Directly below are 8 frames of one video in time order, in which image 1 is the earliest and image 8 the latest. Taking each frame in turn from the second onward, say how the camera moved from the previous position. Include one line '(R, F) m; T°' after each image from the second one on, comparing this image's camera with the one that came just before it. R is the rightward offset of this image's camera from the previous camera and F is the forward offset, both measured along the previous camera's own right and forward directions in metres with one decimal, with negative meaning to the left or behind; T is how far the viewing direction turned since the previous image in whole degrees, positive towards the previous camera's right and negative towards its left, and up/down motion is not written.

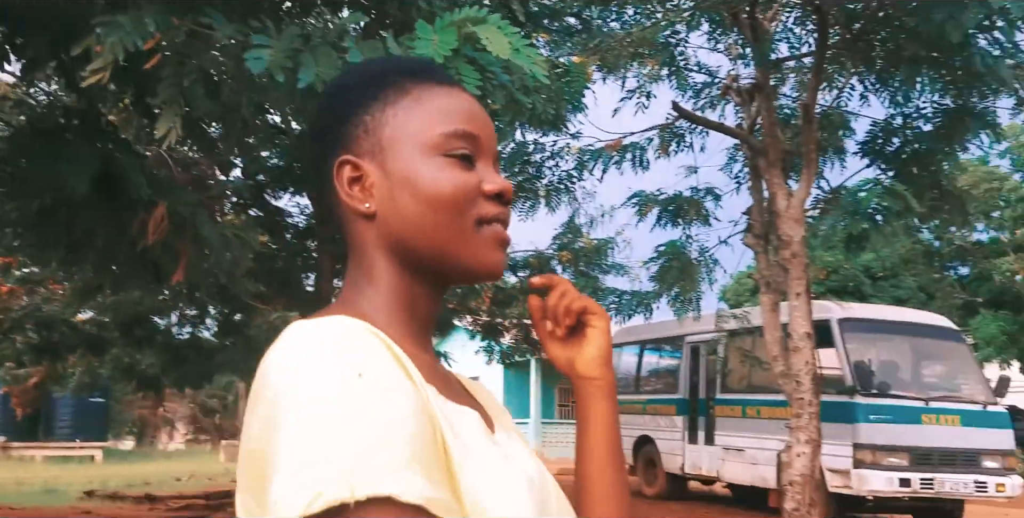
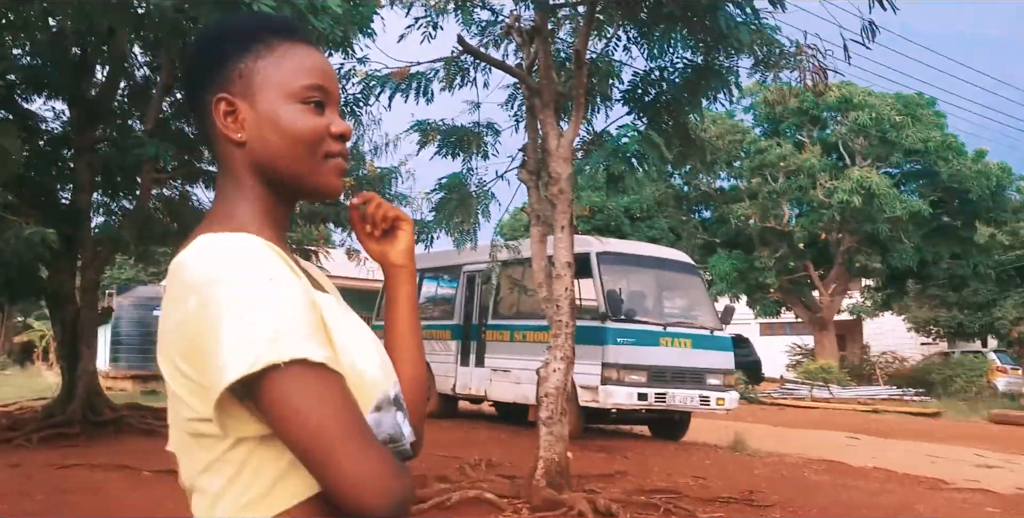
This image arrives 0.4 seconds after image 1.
(0.0, -0.2) m; +16°
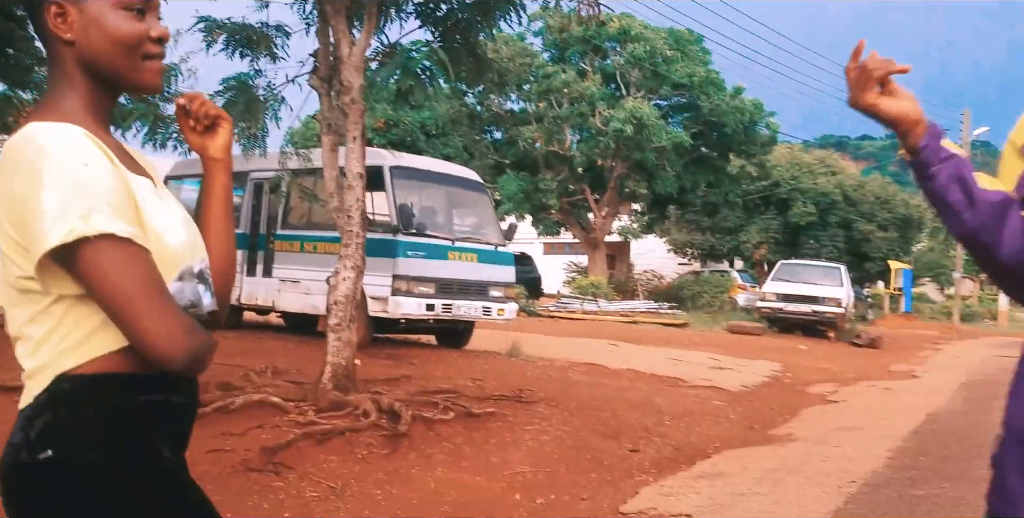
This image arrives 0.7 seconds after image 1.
(0.0, -0.2) m; +15°
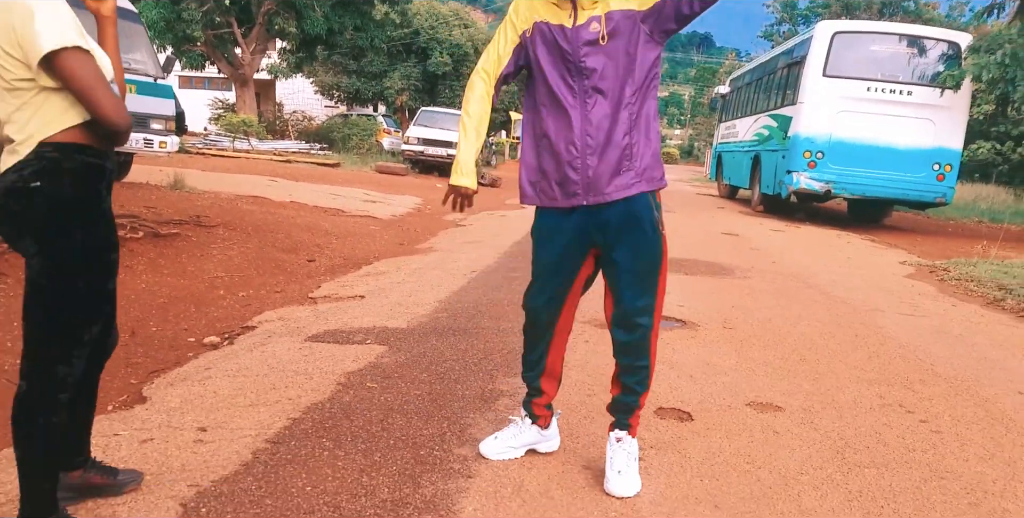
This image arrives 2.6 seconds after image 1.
(-0.5, -1.3) m; +26°
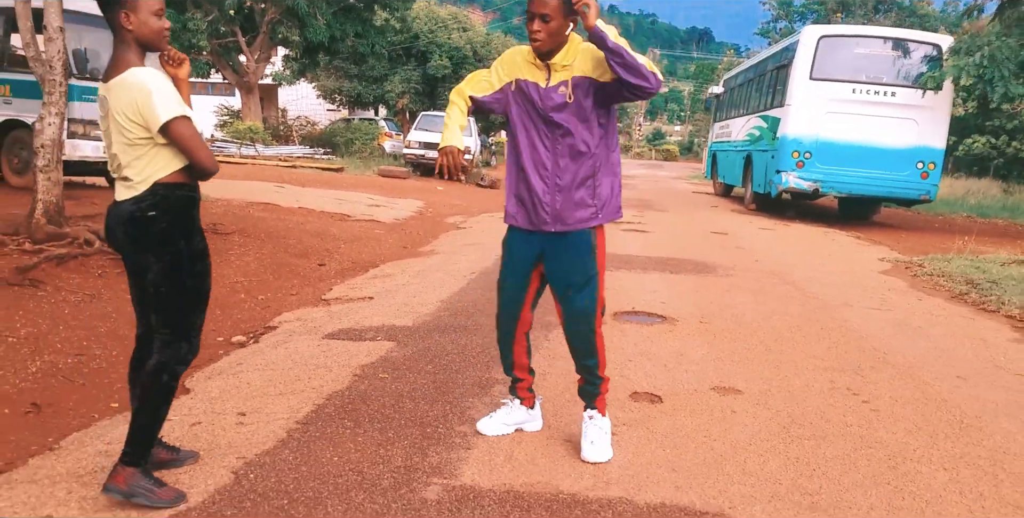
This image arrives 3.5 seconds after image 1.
(+0.1, -0.5) m; 0°
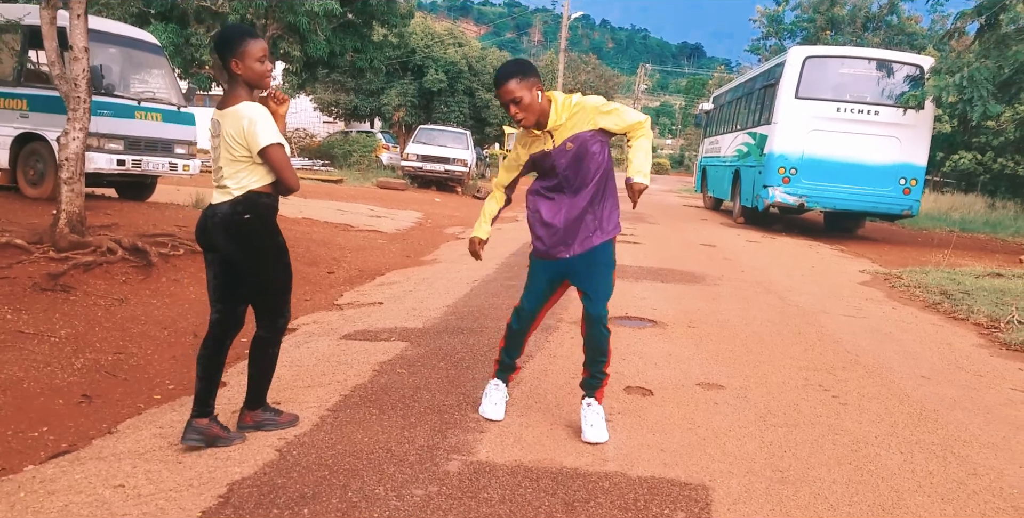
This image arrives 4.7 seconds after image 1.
(-0.1, -0.5) m; +1°
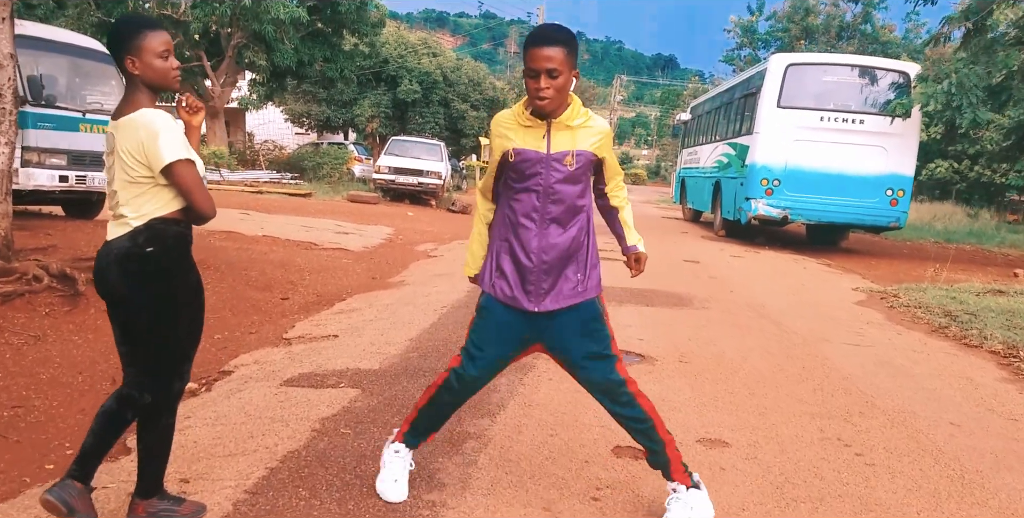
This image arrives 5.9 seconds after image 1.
(+0.1, +0.7) m; +2°
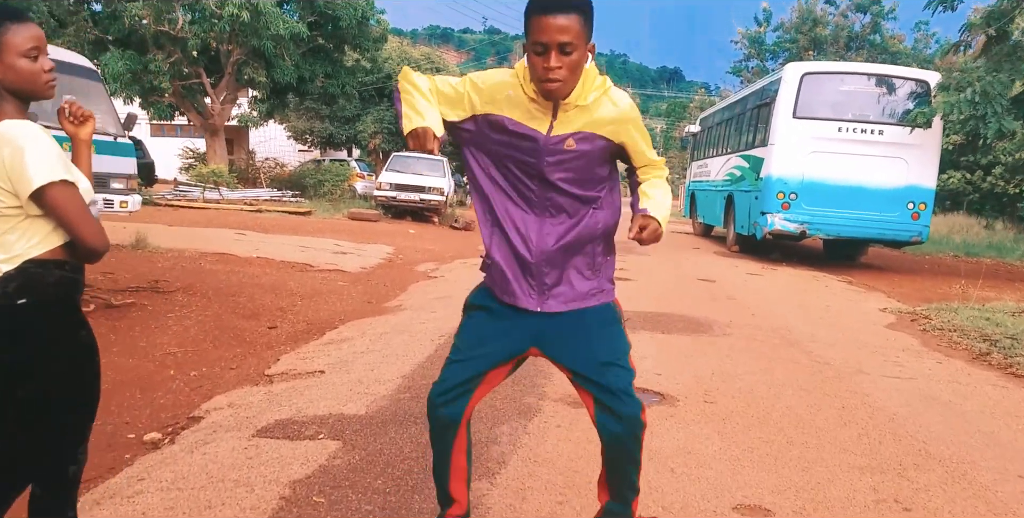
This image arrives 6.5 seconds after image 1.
(0.0, +0.6) m; -1°
